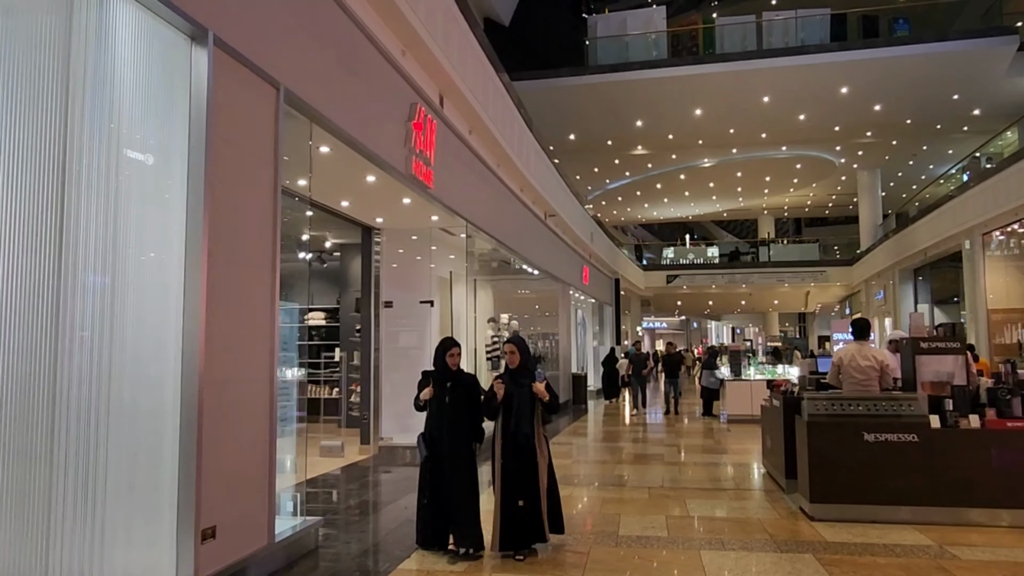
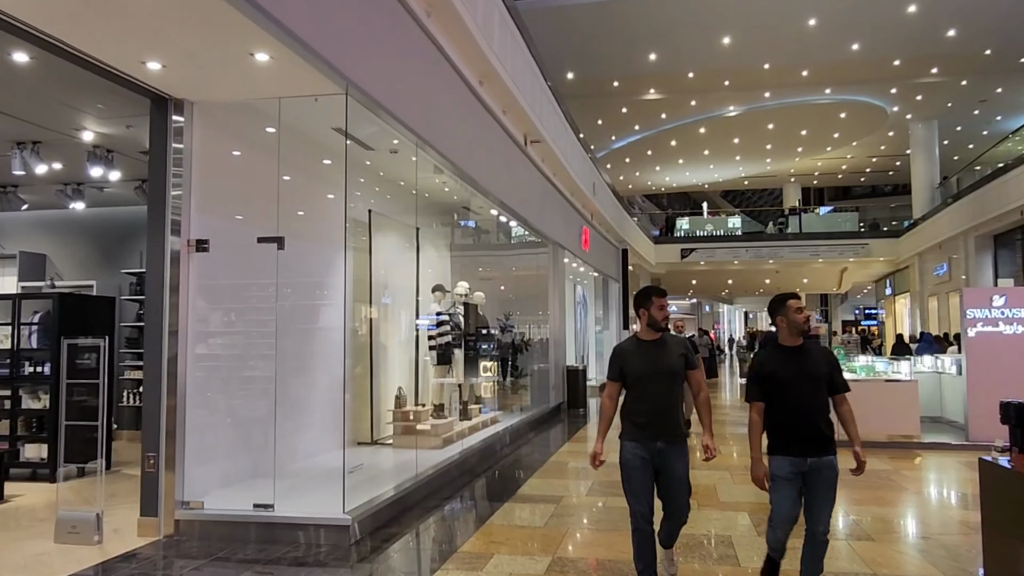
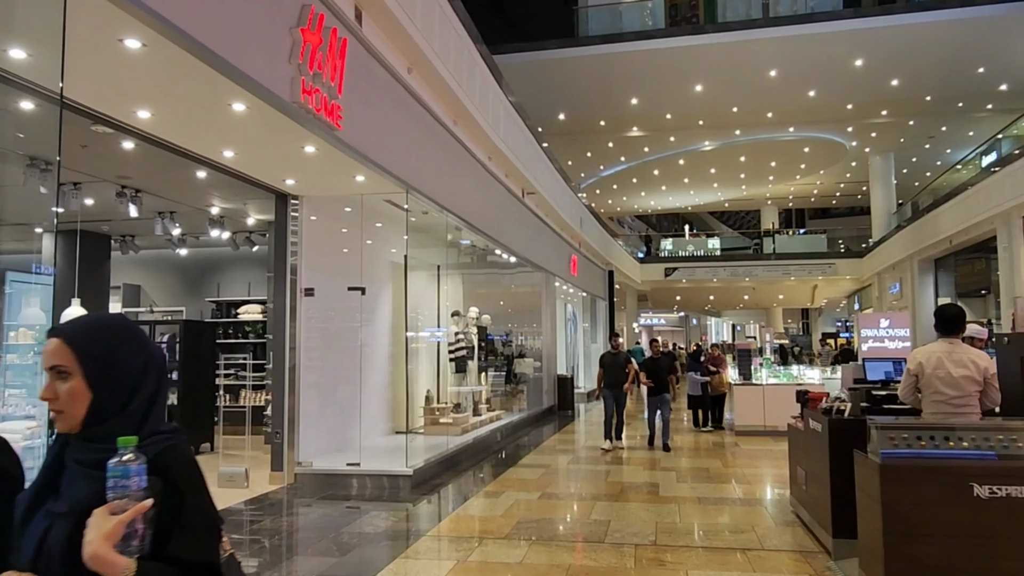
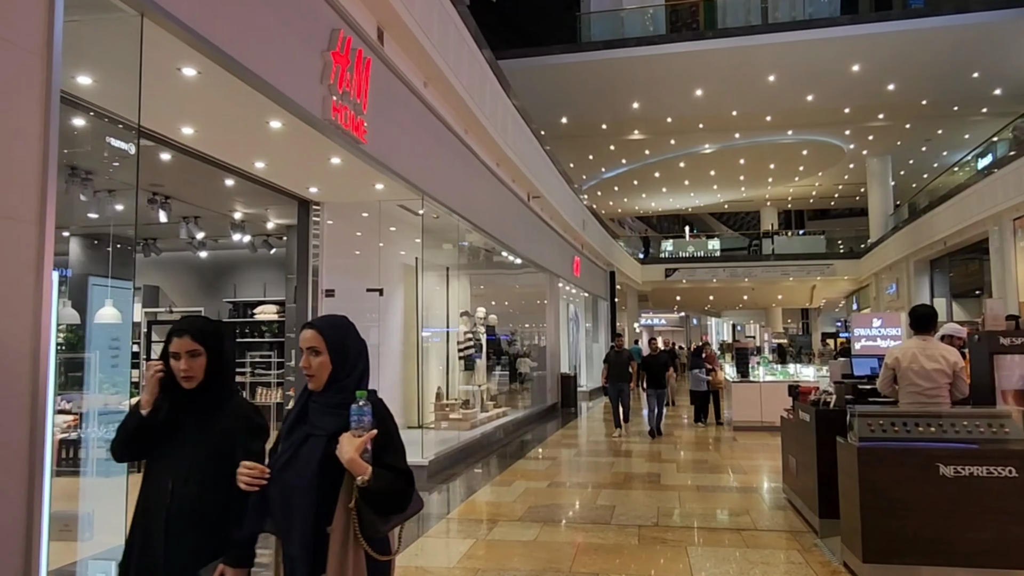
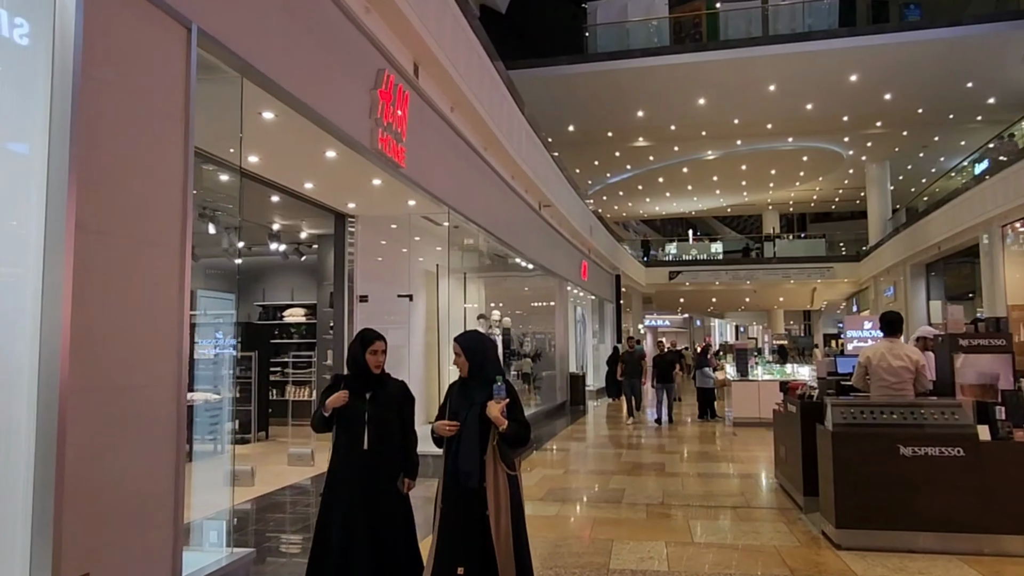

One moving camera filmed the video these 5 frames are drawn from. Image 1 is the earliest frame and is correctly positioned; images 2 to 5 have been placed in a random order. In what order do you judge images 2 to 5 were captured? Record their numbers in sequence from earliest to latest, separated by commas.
5, 4, 3, 2
